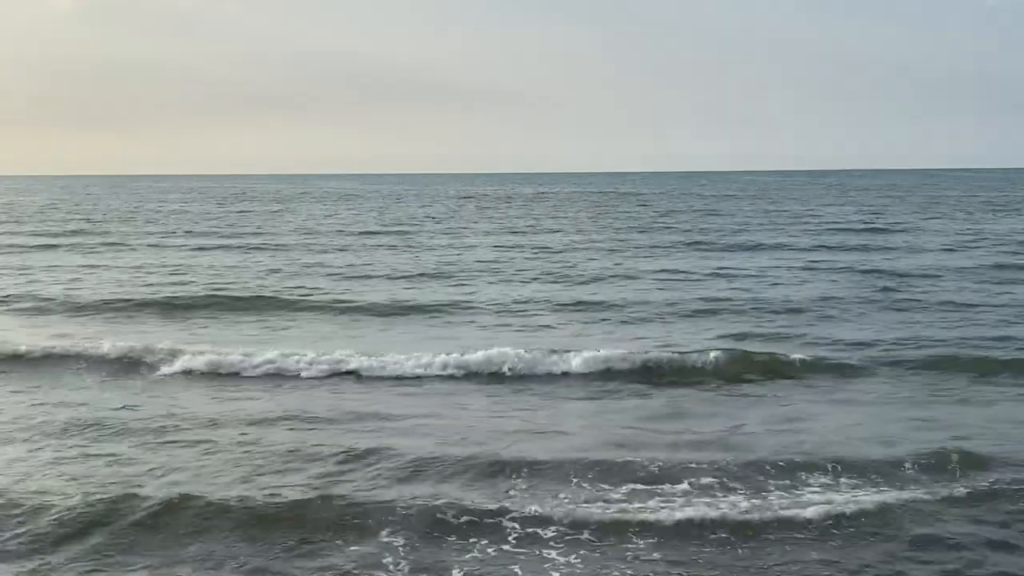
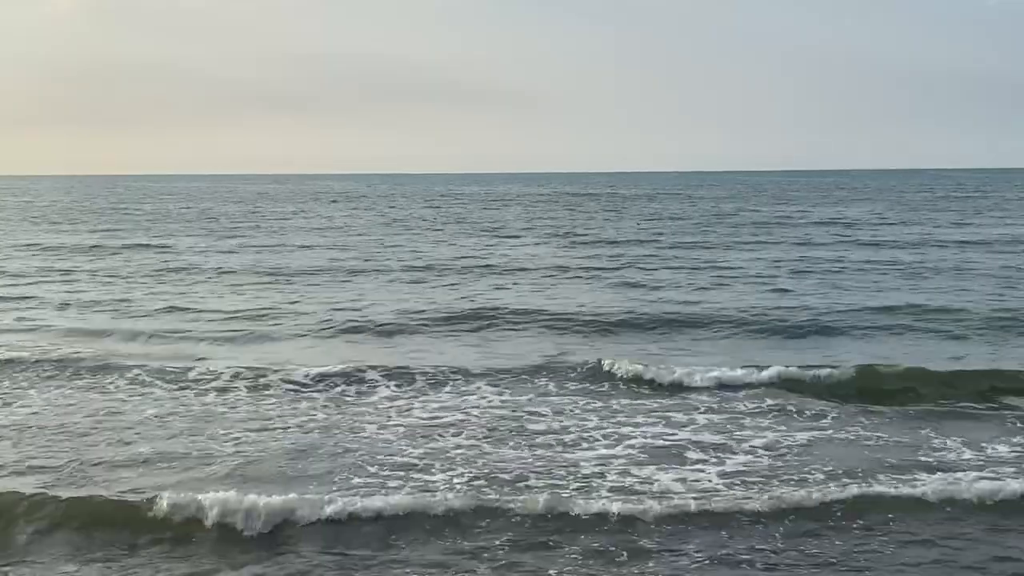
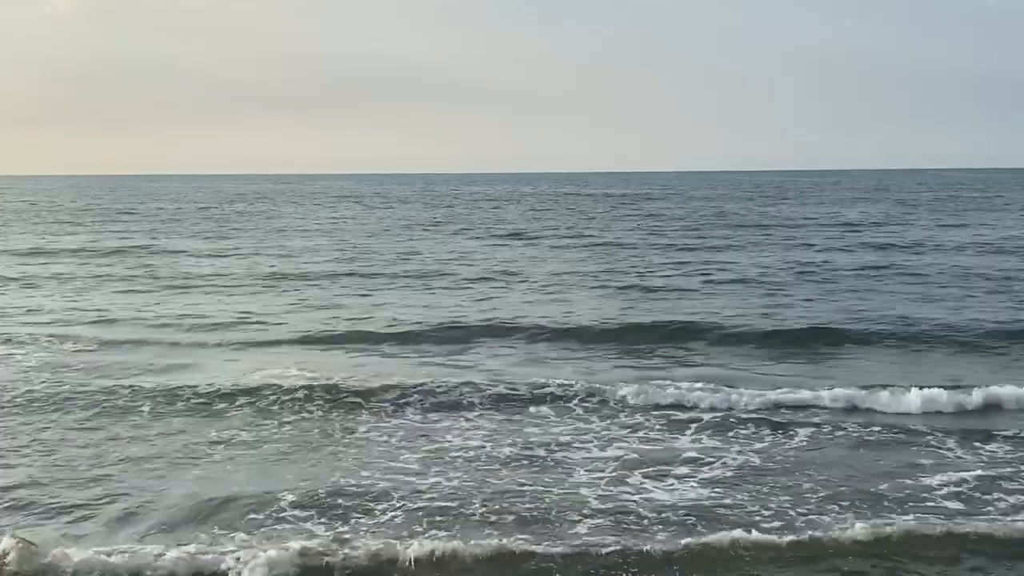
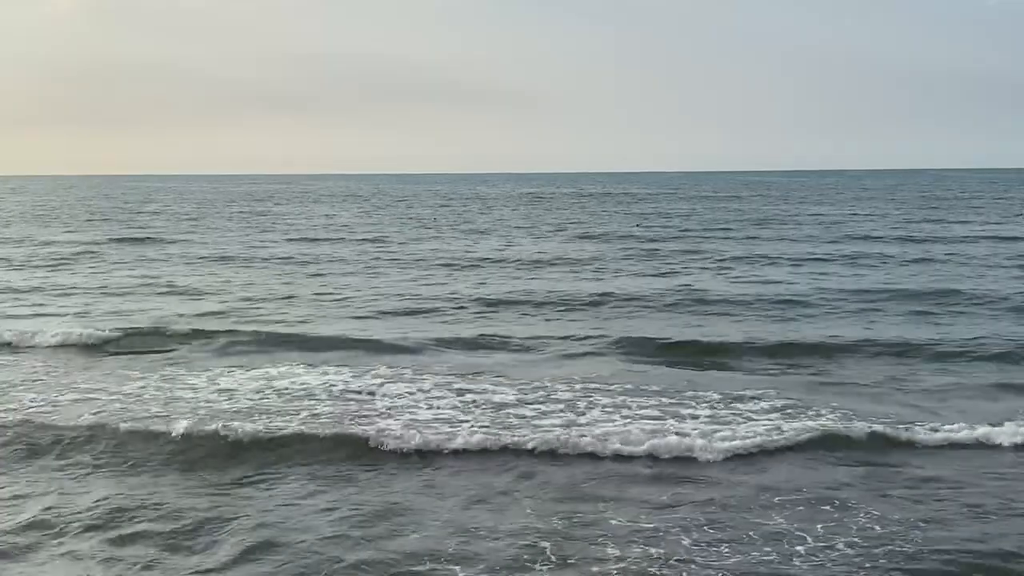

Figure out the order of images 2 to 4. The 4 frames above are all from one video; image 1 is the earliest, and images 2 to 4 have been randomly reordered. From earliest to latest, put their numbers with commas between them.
4, 2, 3
